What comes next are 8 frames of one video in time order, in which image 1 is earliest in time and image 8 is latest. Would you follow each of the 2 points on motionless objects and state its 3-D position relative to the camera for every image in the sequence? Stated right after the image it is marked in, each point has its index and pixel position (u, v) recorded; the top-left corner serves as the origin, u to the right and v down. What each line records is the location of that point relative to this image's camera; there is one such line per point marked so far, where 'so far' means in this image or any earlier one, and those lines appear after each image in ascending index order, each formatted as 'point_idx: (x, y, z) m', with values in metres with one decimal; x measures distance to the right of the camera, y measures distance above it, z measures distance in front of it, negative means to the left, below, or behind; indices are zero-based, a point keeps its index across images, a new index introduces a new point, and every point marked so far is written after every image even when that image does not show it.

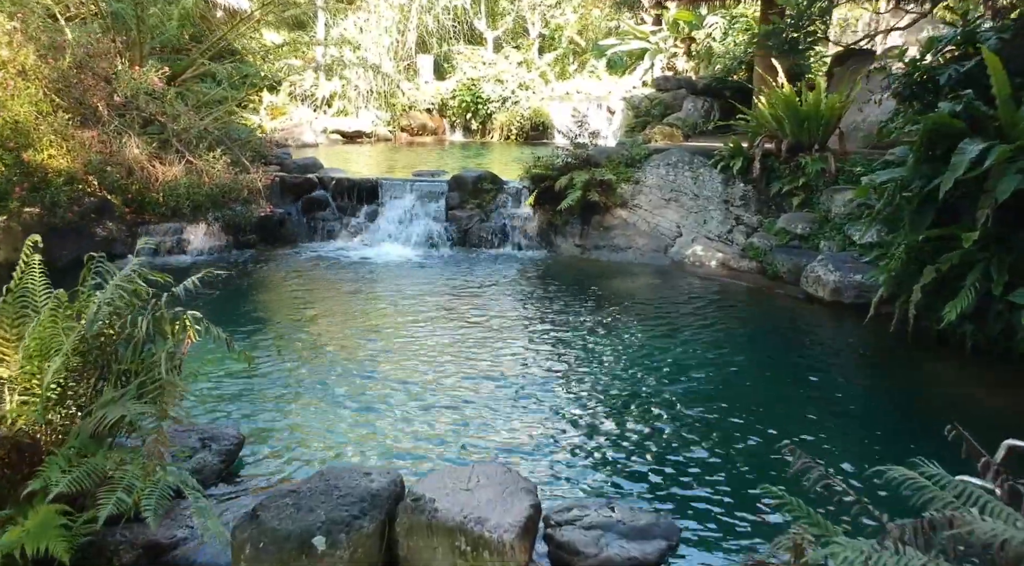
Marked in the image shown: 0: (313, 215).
0: (-2.5, +0.9, +9.8) m
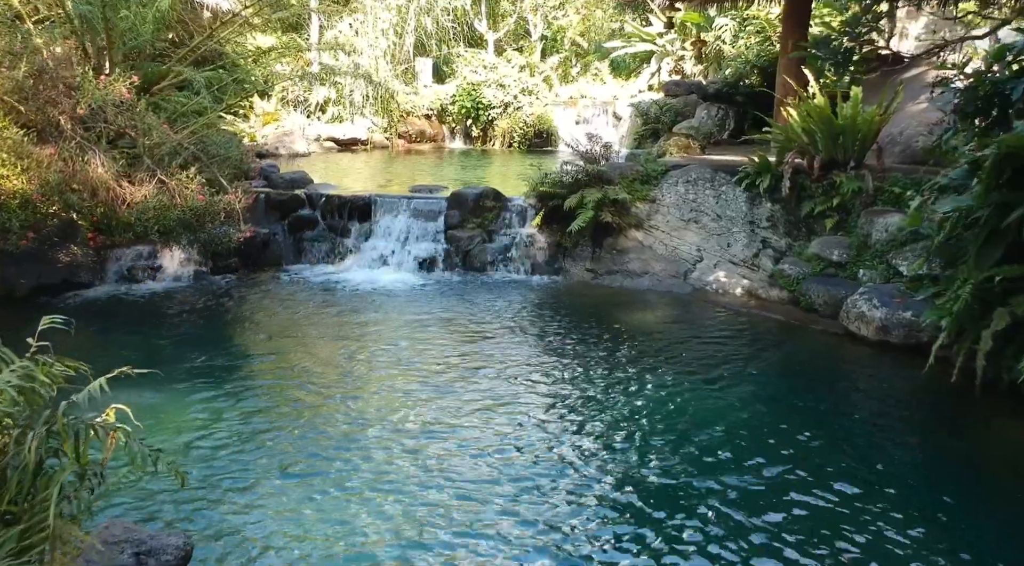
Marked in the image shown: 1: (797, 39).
0: (-2.5, +0.6, +9.0) m
1: (+3.6, +3.1, +9.9) m
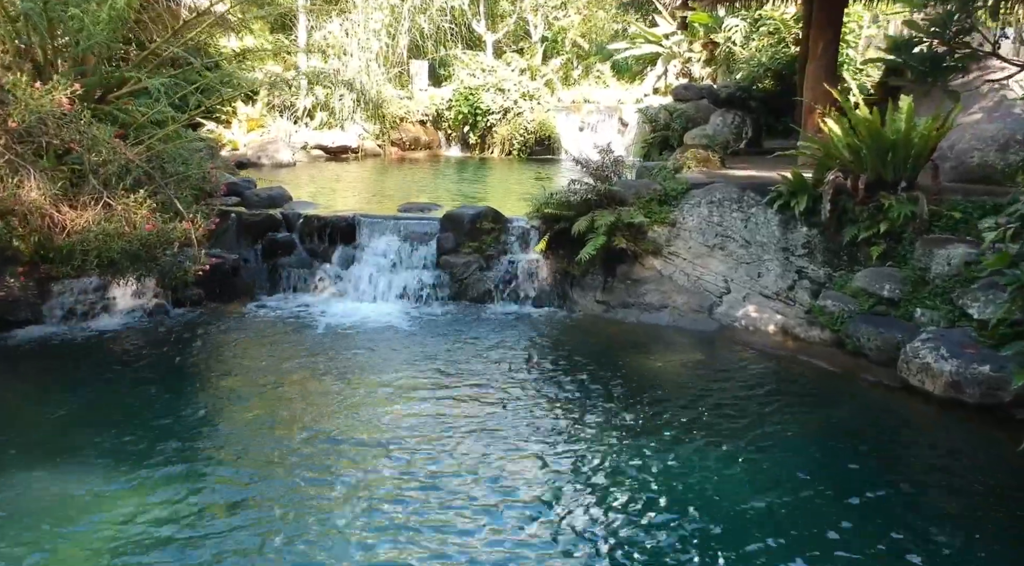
0: (-2.5, +0.2, +8.0) m
1: (+3.6, +2.8, +8.9) m
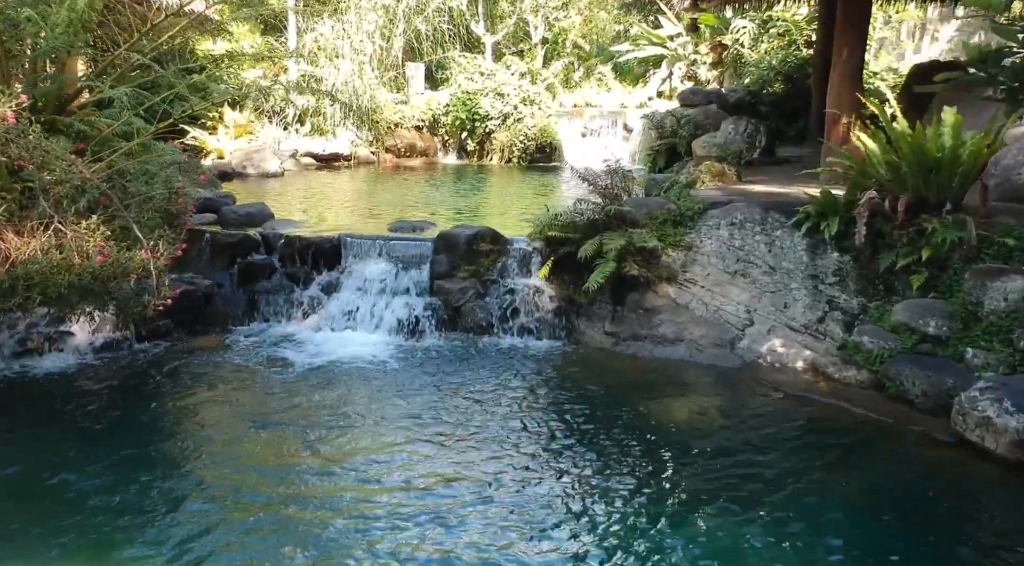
0: (-2.5, 0.0, +7.3) m
1: (+3.6, +2.5, +8.3) m
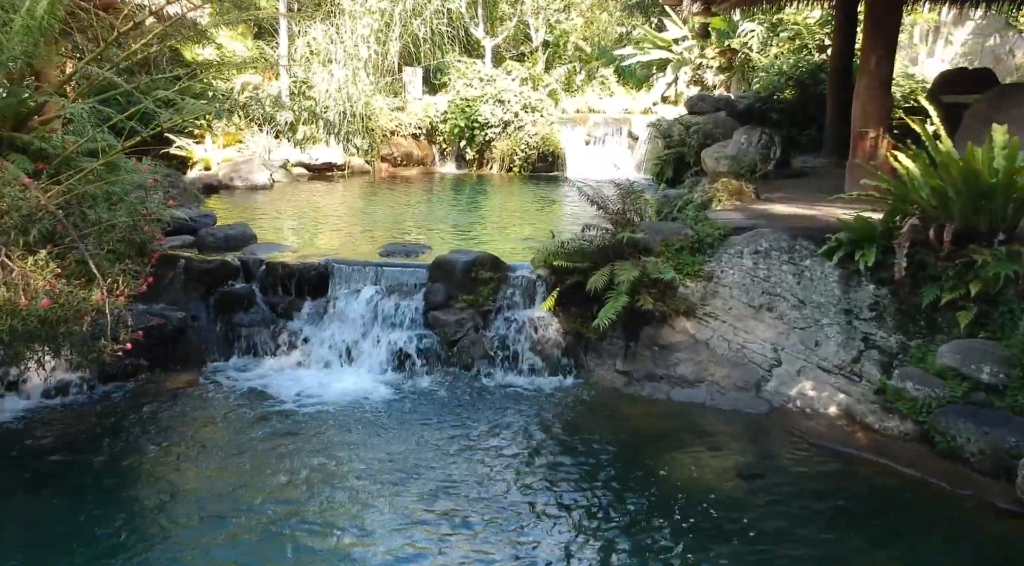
0: (-2.5, -0.3, +6.7) m
1: (+3.6, +2.2, +7.6) m
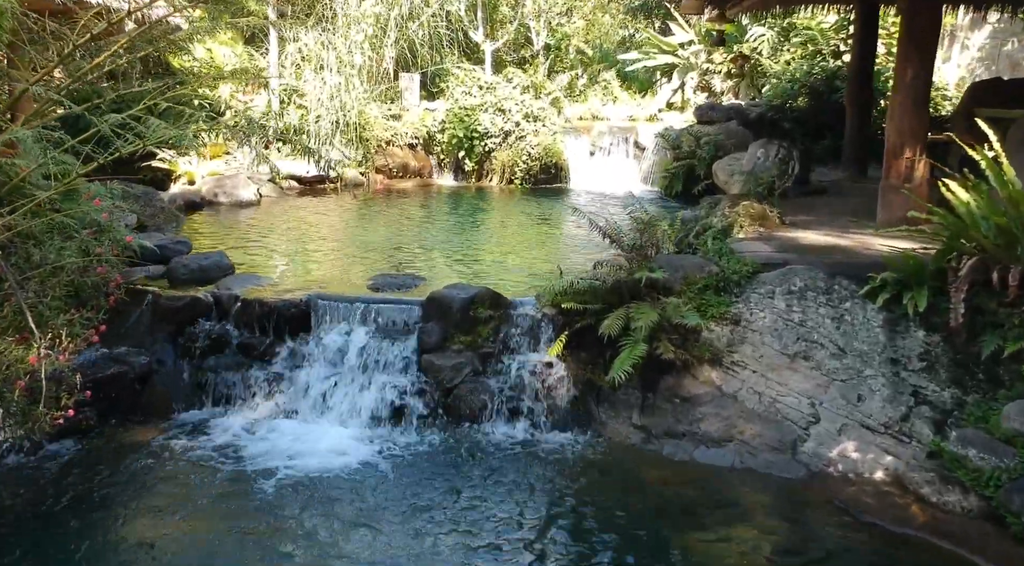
0: (-2.5, -0.6, +6.0) m
1: (+3.6, +1.9, +7.0) m
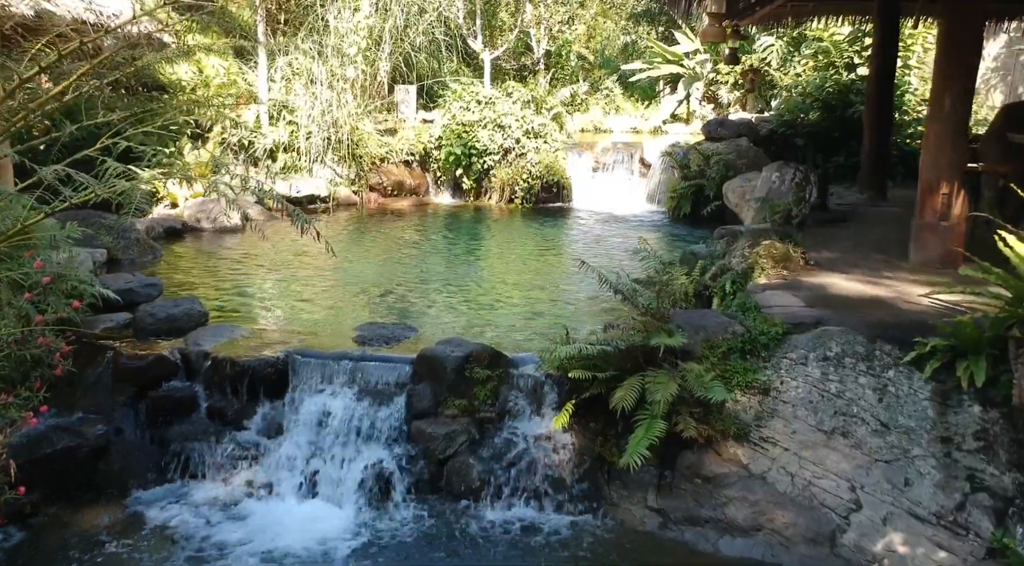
0: (-2.5, -1.0, +5.4) m
1: (+3.6, +1.5, +6.3) m
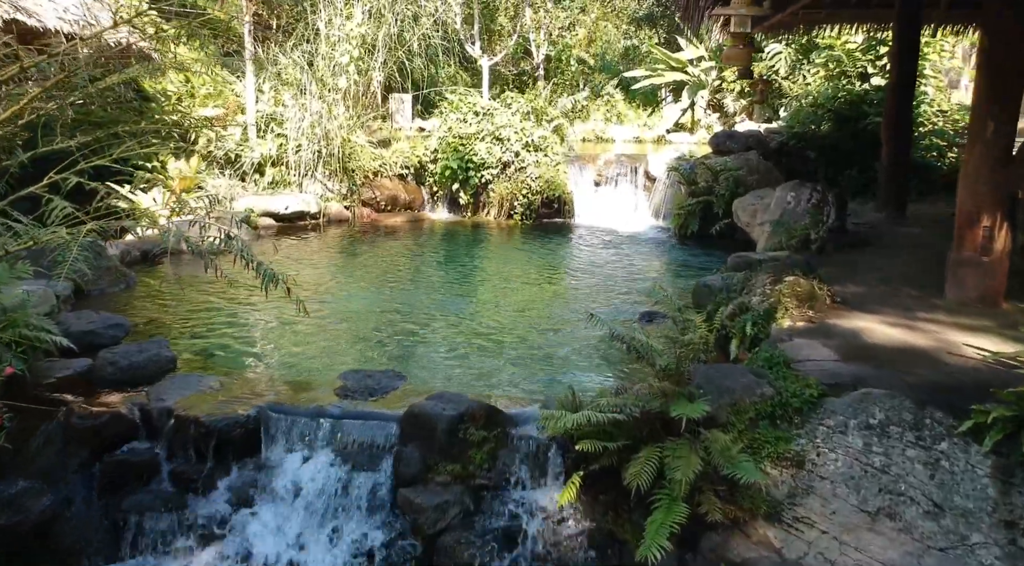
0: (-2.5, -1.3, +4.8) m
1: (+3.6, +1.2, +5.8) m
